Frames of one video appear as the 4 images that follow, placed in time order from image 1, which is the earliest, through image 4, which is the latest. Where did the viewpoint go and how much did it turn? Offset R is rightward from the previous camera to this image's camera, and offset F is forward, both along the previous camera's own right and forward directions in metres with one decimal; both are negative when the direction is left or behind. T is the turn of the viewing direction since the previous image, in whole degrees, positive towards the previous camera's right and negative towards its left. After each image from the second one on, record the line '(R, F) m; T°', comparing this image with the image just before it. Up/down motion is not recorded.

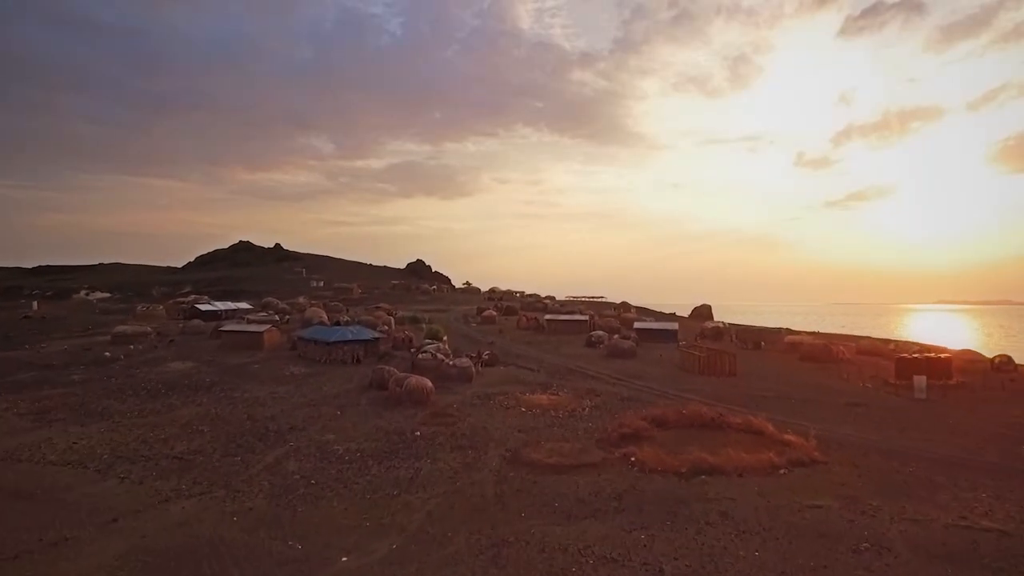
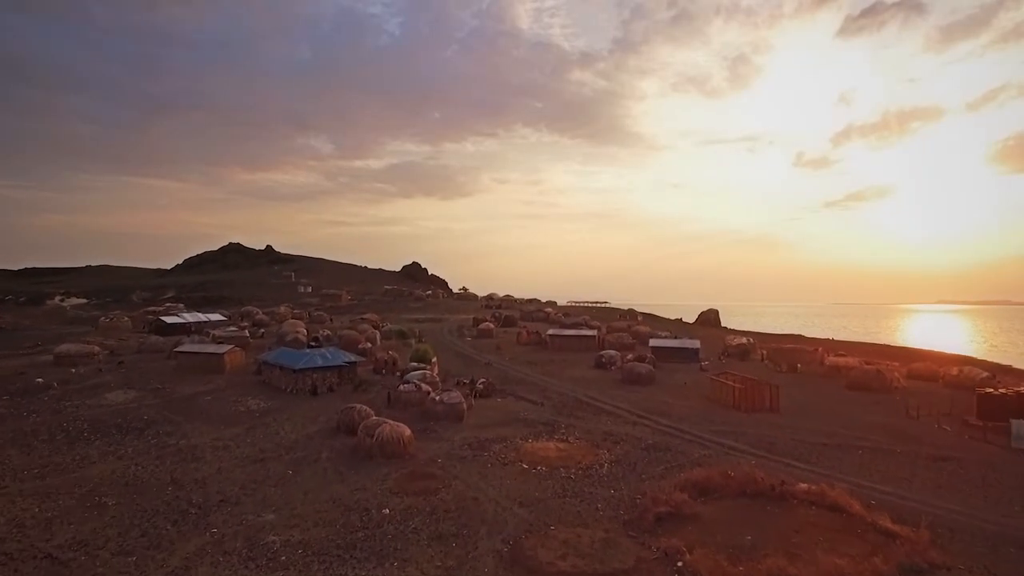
(0.0, +6.3) m; 0°
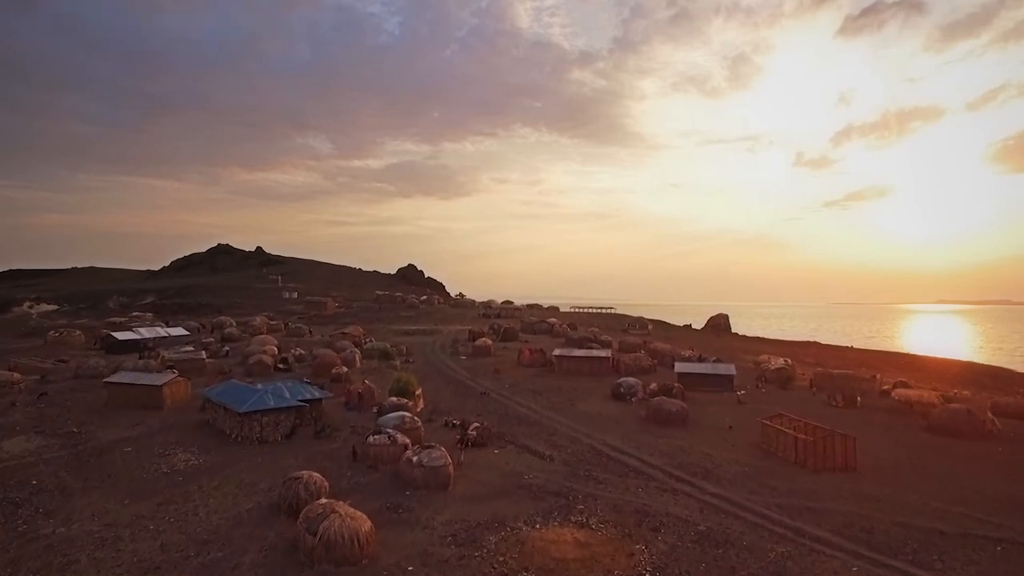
(0.0, +7.3) m; 0°
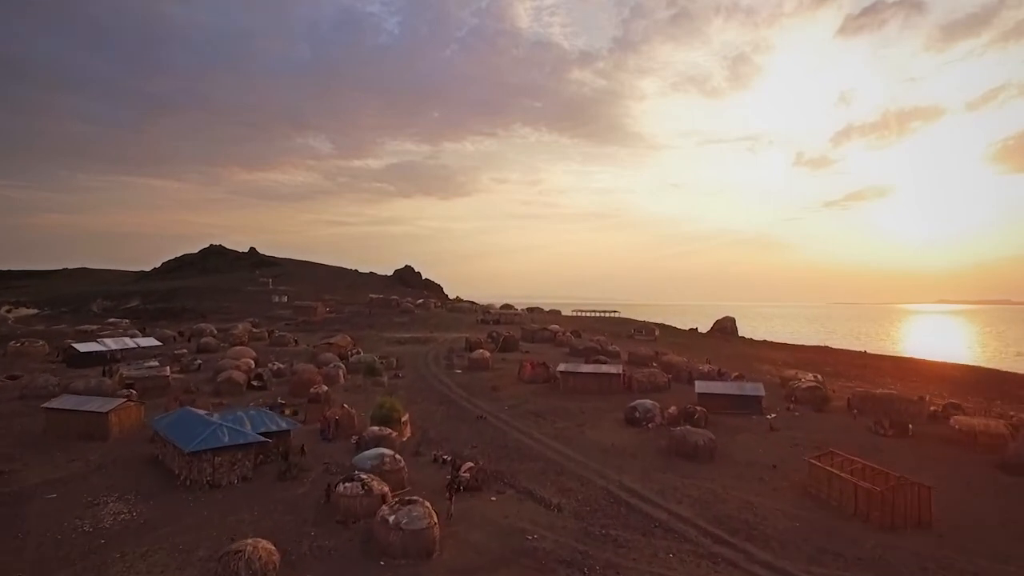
(0.0, +4.6) m; 0°
